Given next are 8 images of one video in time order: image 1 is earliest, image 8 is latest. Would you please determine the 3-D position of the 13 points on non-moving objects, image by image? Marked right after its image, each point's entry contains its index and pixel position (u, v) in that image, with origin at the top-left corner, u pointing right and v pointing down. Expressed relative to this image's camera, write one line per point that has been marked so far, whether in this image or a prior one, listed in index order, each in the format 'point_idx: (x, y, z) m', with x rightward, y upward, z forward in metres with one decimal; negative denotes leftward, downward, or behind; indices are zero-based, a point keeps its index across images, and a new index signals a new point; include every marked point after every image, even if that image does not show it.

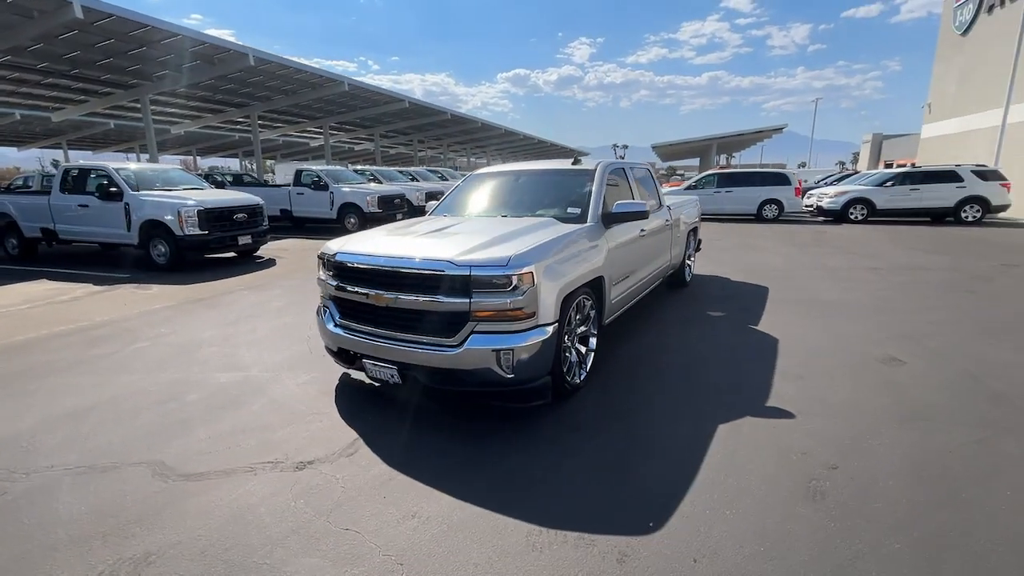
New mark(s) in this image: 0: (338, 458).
0: (-1.1, -1.1, +3.0) m
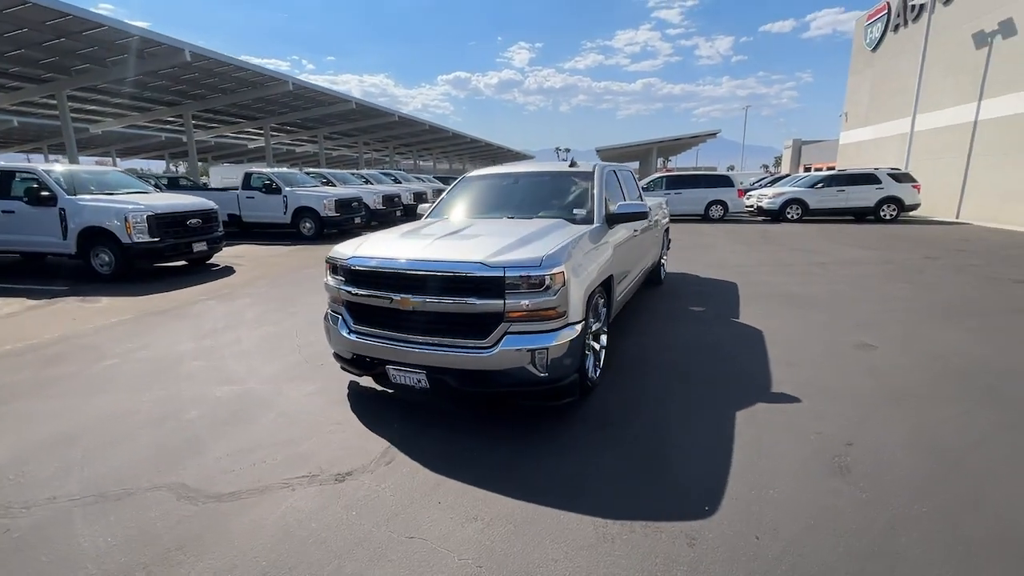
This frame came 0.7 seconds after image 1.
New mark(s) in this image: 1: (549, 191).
0: (-0.8, -1.1, +2.9) m
1: (+0.6, +1.1, +5.1) m
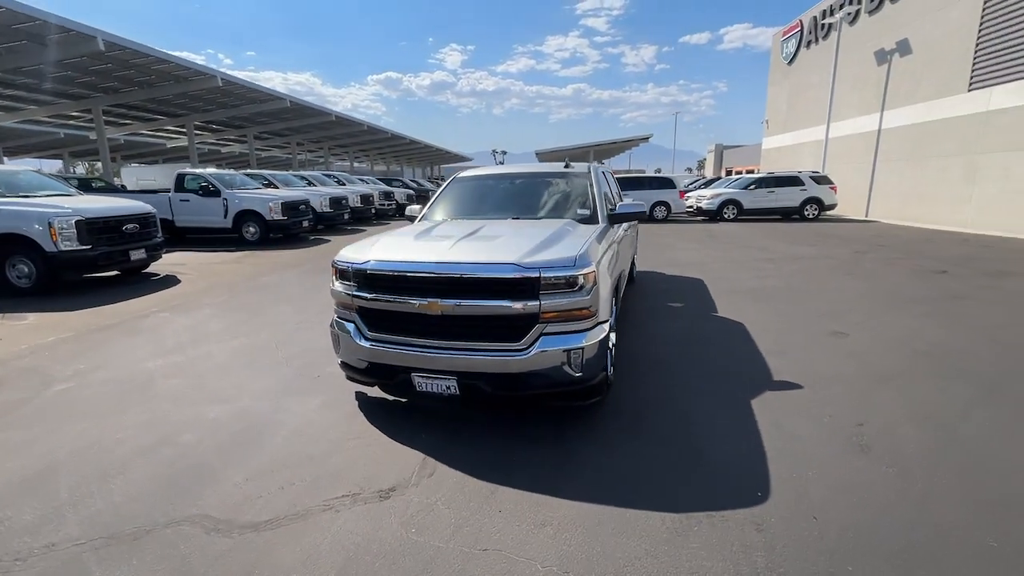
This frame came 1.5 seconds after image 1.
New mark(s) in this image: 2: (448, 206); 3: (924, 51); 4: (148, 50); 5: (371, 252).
0: (-0.5, -1.1, +2.8) m
1: (+0.5, +1.1, +5.1) m
2: (-0.6, +0.9, +5.2) m
3: (+16.7, +9.7, +19.2) m
4: (-14.5, +9.5, +18.8) m
5: (-1.0, +0.3, +3.6) m
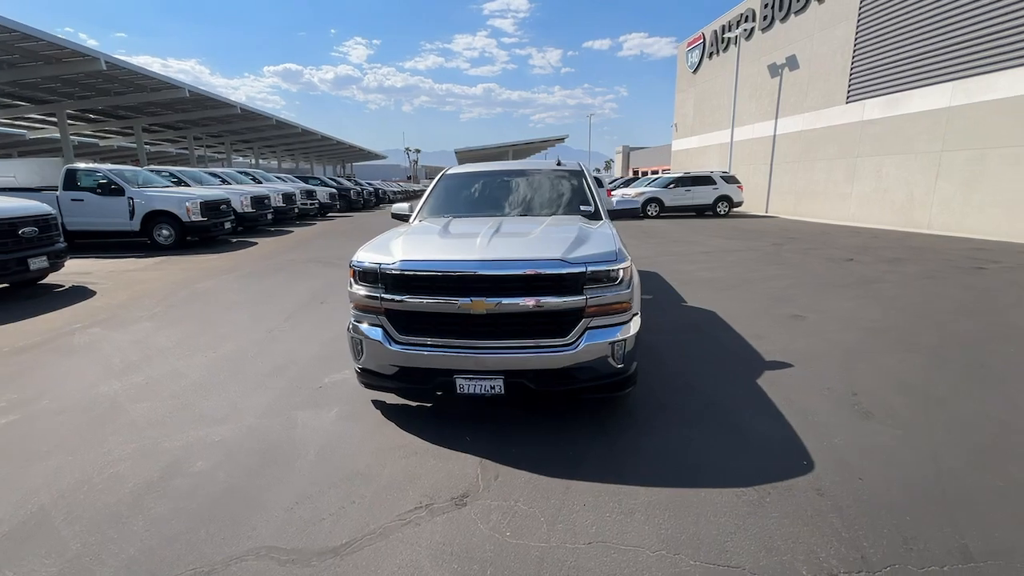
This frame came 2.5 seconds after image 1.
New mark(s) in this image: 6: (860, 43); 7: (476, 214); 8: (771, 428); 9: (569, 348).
0: (-0.1, -1.1, +2.7) m
1: (+0.5, +1.1, +5.2) m
2: (-0.7, +0.9, +5.1) m
3: (+13.7, +10.2, +21.8) m
4: (-17.0, +9.0, +16.1) m
5: (-0.8, +0.3, +3.4) m
6: (+13.9, +9.8, +18.8) m
7: (-0.3, +0.8, +4.9) m
8: (+1.8, -1.0, +3.3) m
9: (+0.4, -0.4, +3.2) m
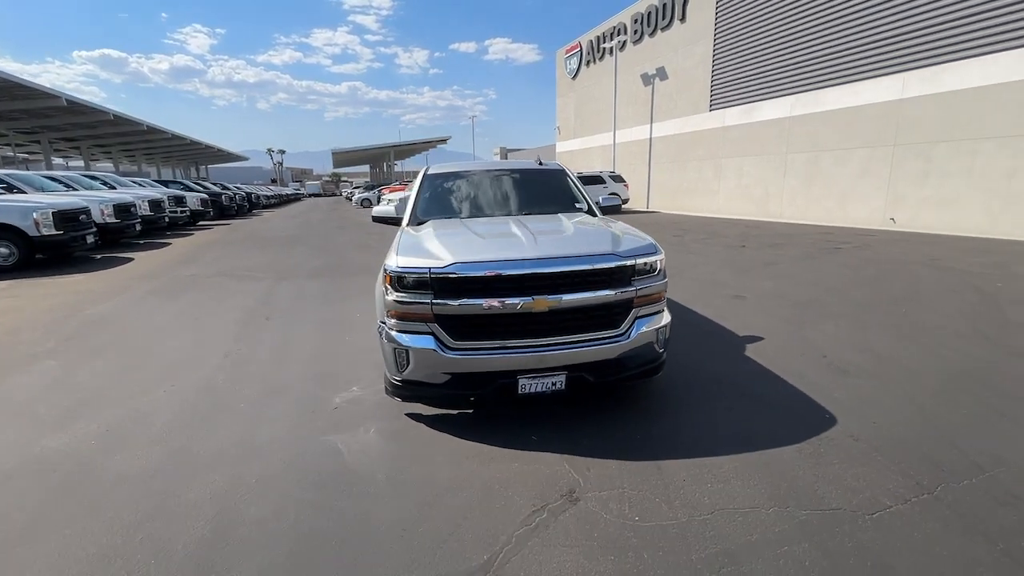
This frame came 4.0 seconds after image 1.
0: (+0.4, -1.1, +2.8) m
1: (+0.3, +1.2, +5.3) m
2: (-0.8, +0.9, +4.9) m
3: (+8.5, +10.9, +24.5) m
4: (-19.7, +7.7, +11.7) m
5: (-0.5, +0.2, +3.3) m
6: (+9.5, +10.5, +21.7) m
7: (-0.4, +0.8, +4.8) m
8: (+2.2, -0.8, +3.8) m
9: (+0.8, -0.4, +3.3) m
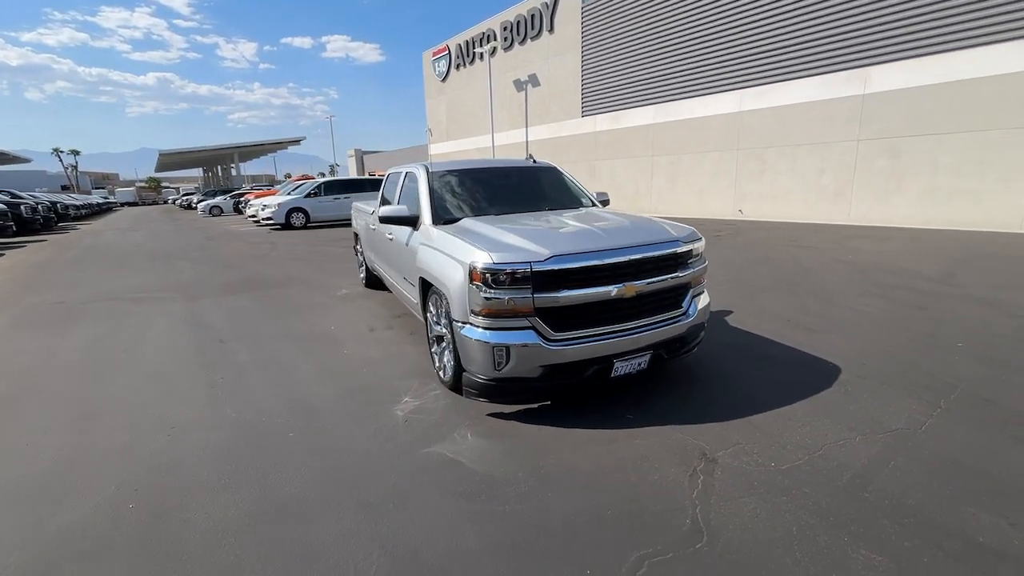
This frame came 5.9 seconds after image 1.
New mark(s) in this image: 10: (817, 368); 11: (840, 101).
0: (+1.2, -1.0, +3.1) m
1: (+0.2, +1.2, +5.4) m
2: (-0.7, +0.9, +4.8) m
3: (+2.0, +11.3, +26.2) m
4: (-21.2, +6.2, +5.9) m
5: (+0.1, +0.3, +3.3) m
6: (+3.8, +11.0, +23.7) m
7: (-0.3, +0.8, +4.8) m
8: (+2.6, -0.6, +4.5) m
9: (+1.3, -0.2, +3.7) m
10: (+2.6, -0.7, +4.1) m
11: (+10.4, +5.9, +15.0) m
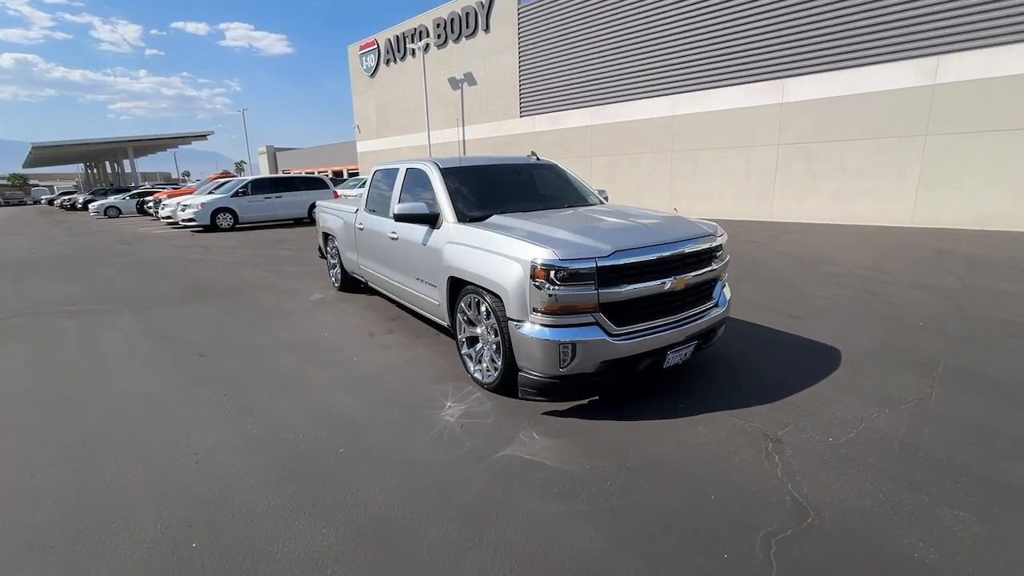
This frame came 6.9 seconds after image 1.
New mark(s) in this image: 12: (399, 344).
0: (+1.7, -0.9, +3.3) m
1: (+0.2, +1.3, +5.4) m
2: (-0.5, +0.9, +4.7) m
3: (-1.5, +11.3, +26.2) m
4: (-21.1, +5.6, +2.6) m
5: (+0.5, +0.3, +3.3) m
6: (+0.6, +11.0, +24.0) m
7: (-0.1, +0.8, +4.7) m
8: (+2.8, -0.5, +4.9) m
9: (+1.7, -0.2, +3.9) m
10: (+2.9, -0.6, +4.5) m
11: (+8.7, +6.2, +16.4) m
12: (-1.2, -0.6, +5.0) m
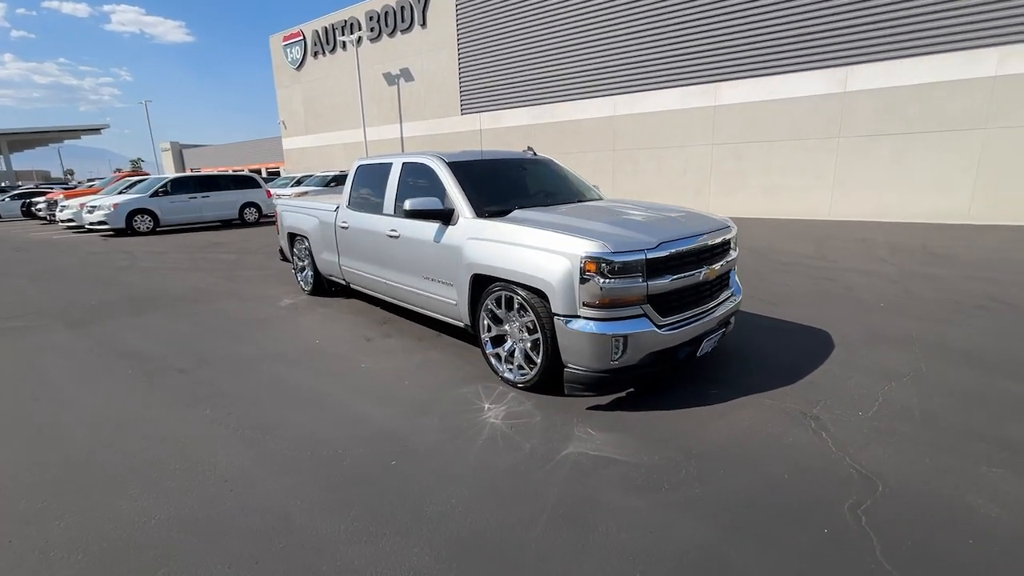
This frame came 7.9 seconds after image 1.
0: (+2.0, -0.8, +3.4) m
1: (+0.2, +1.3, +5.4) m
2: (-0.4, +0.9, +4.5) m
3: (-4.8, +11.3, +25.6) m
4: (-20.7, +4.9, -0.5) m
5: (+0.8, +0.3, +3.3) m
6: (-2.4, +11.1, +23.8) m
7: (0.0, +0.8, +4.6) m
8: (+2.9, -0.4, +5.2) m
9: (+1.9, -0.1, +4.1) m
10: (+3.0, -0.5, +4.8) m
11: (+6.8, +6.6, +17.4) m
12: (-1.1, -0.6, +4.8) m
